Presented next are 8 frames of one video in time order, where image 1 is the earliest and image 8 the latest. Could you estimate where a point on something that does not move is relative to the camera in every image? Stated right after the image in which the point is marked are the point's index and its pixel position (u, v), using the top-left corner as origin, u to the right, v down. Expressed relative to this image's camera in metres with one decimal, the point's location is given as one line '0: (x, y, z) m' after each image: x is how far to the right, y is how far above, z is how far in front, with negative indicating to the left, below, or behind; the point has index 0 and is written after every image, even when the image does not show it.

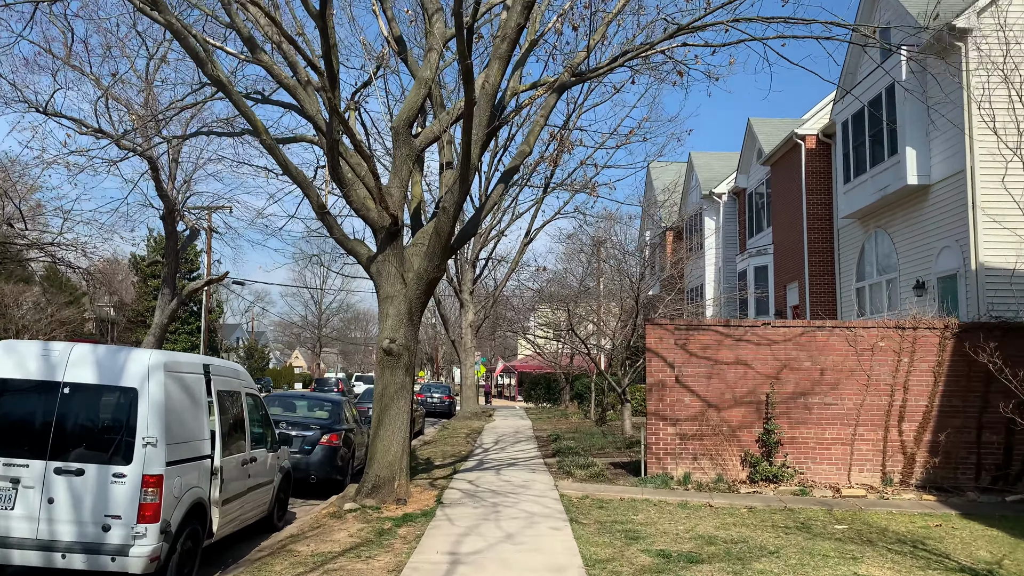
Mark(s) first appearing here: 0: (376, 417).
0: (-1.4, -1.3, +8.0) m
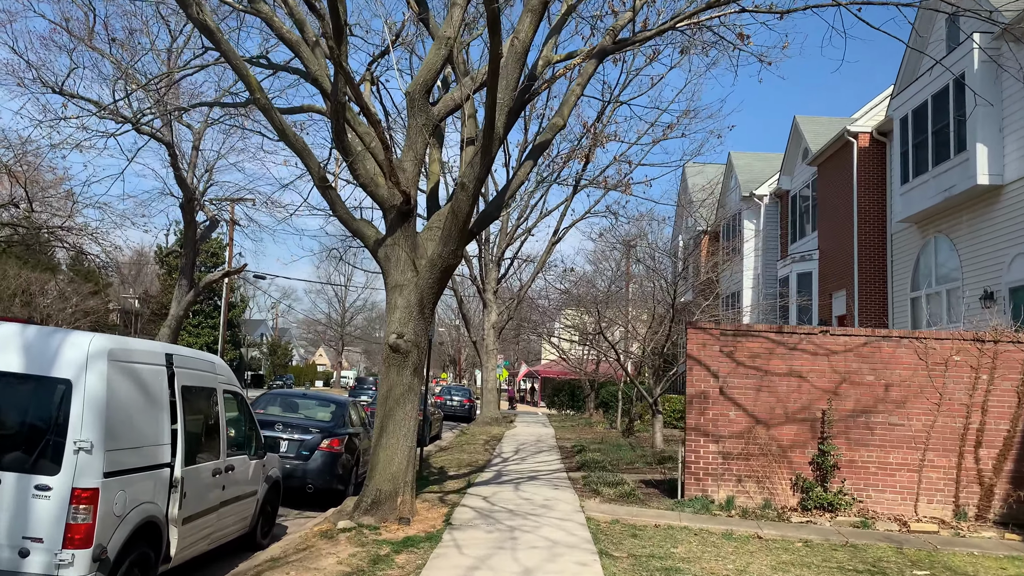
0: (-1.2, -1.2, +7.0) m
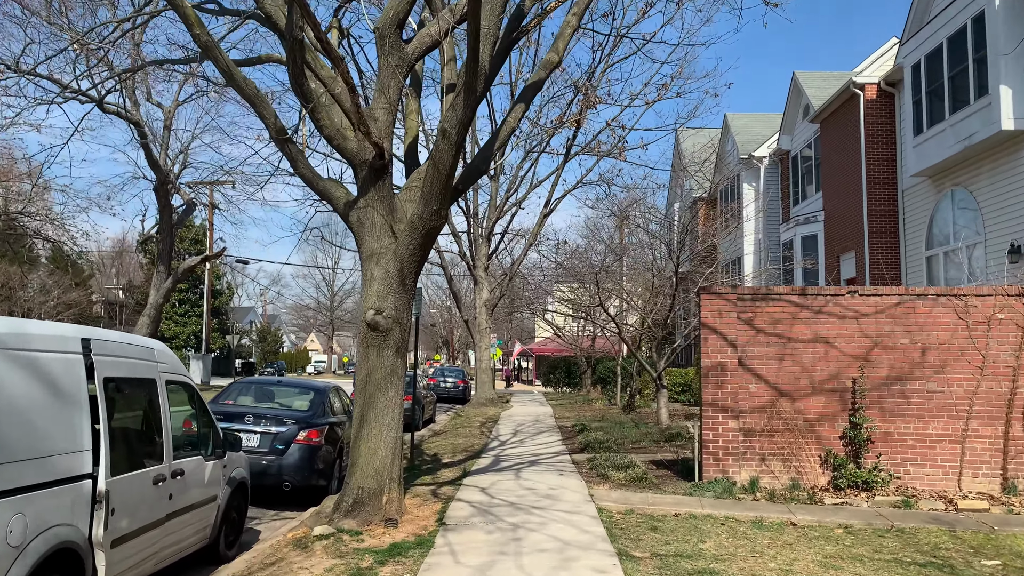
0: (-1.2, -0.9, +6.1) m
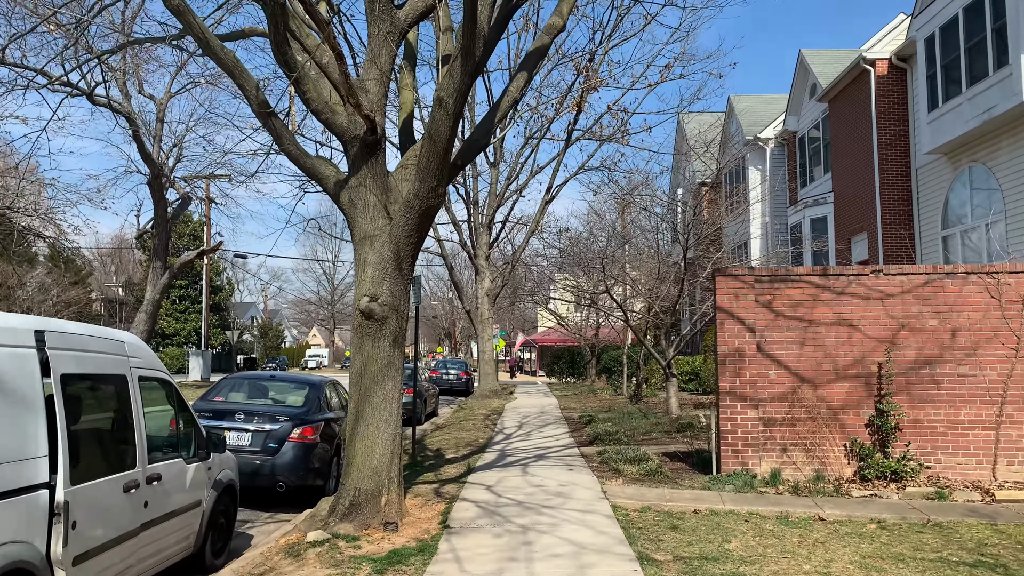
0: (-1.1, -0.8, +5.7) m
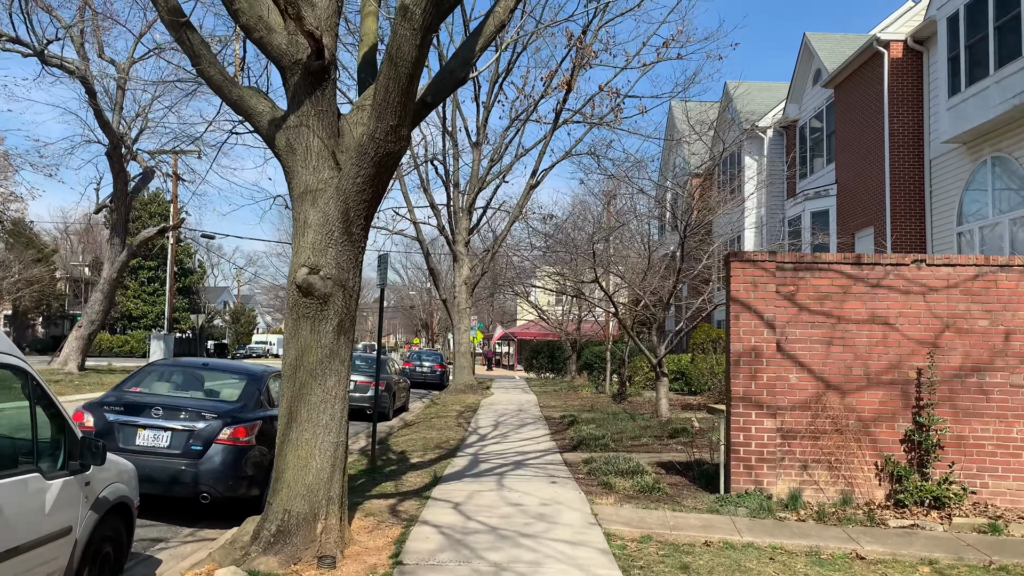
0: (-1.3, -0.7, +4.5) m
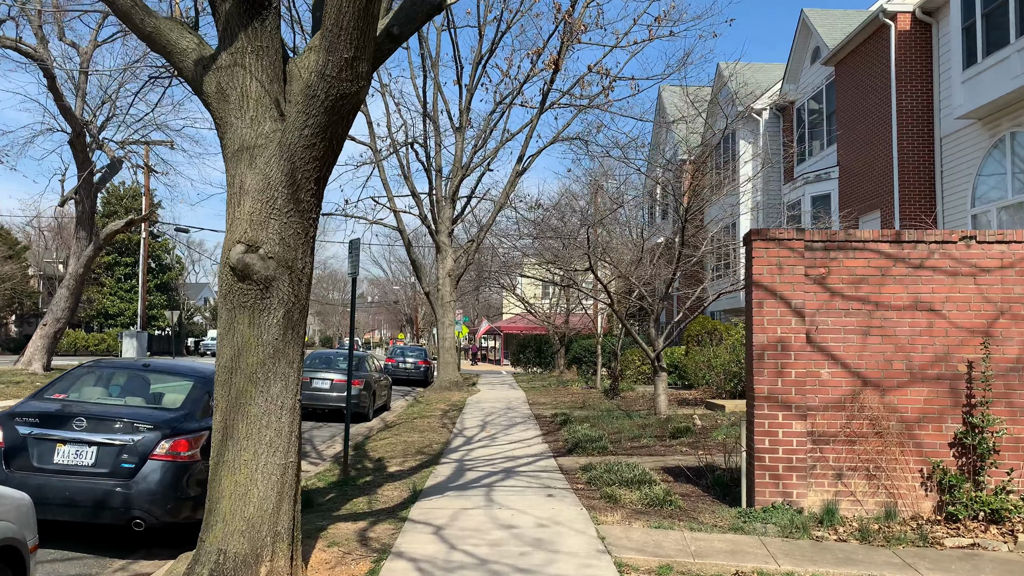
0: (-1.3, -0.6, +3.6) m
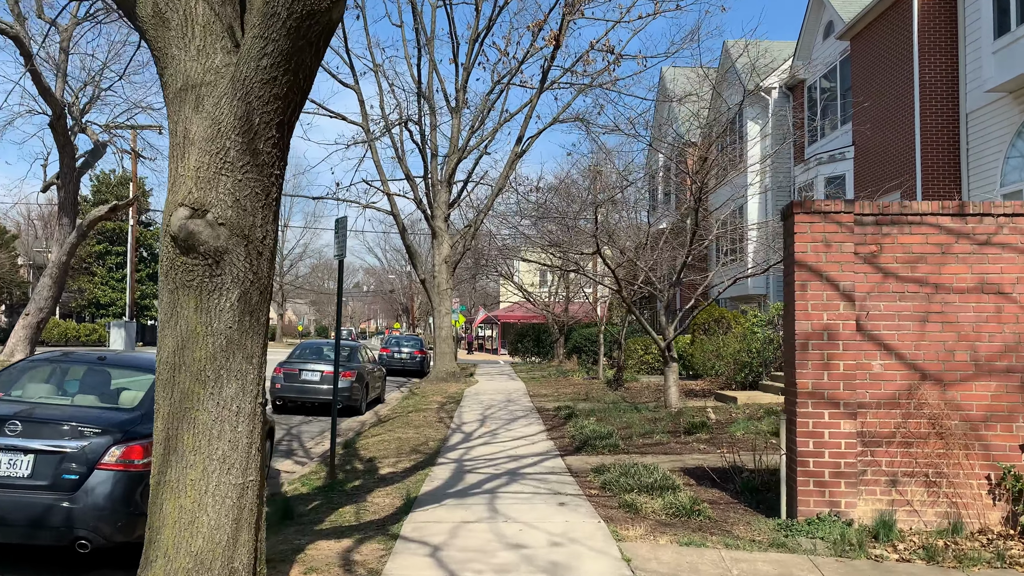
0: (-1.2, -0.5, +2.8) m
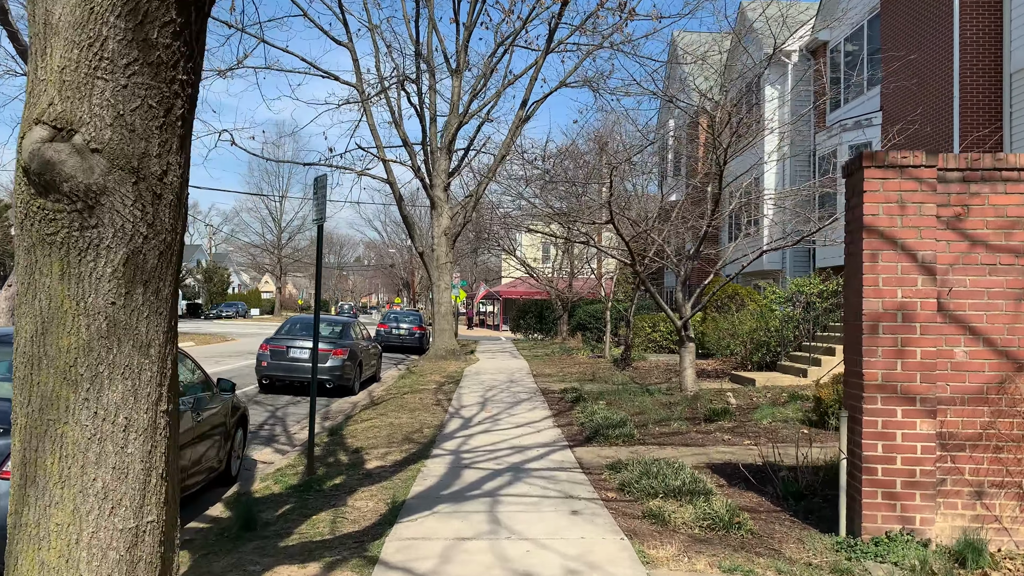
0: (-1.2, -0.4, +2.0) m
